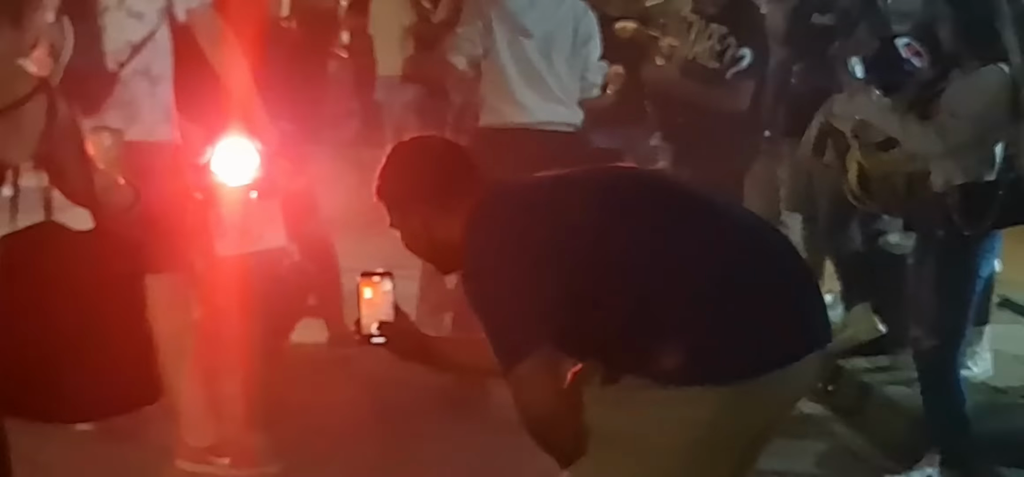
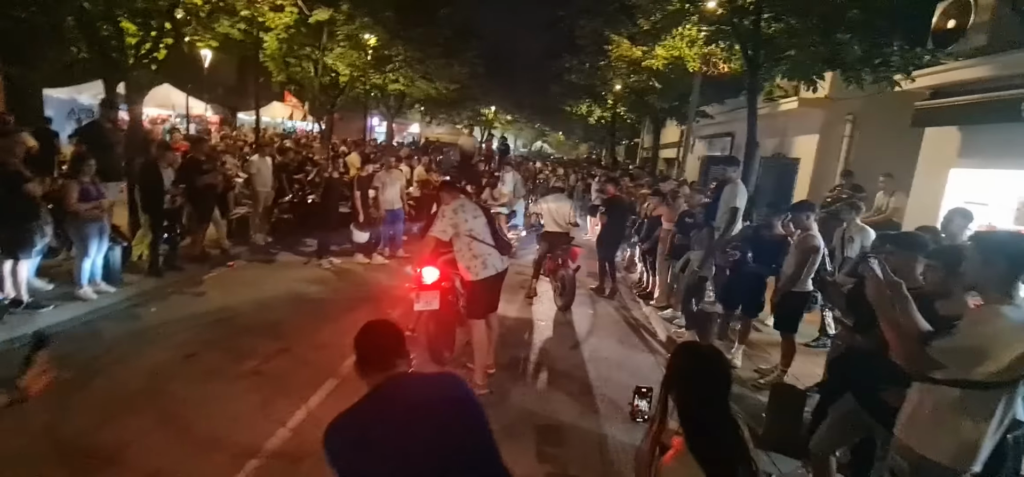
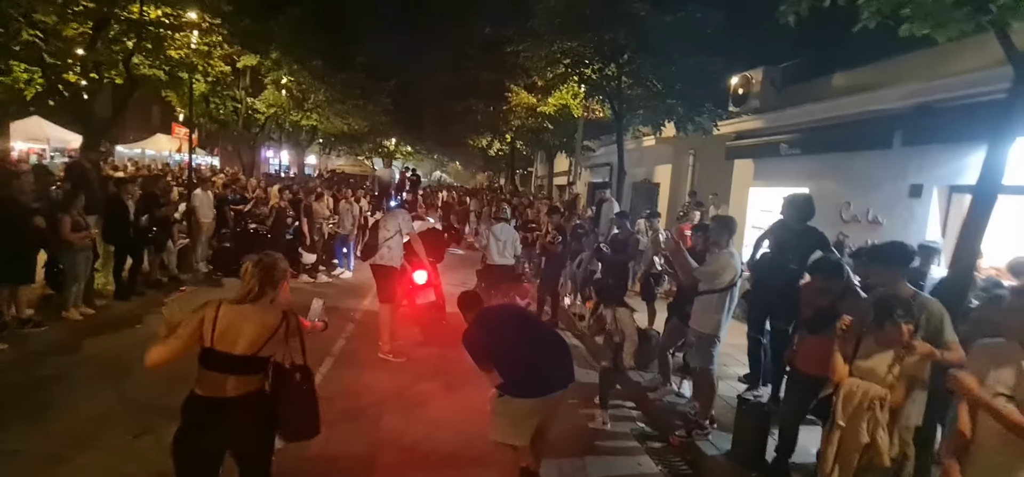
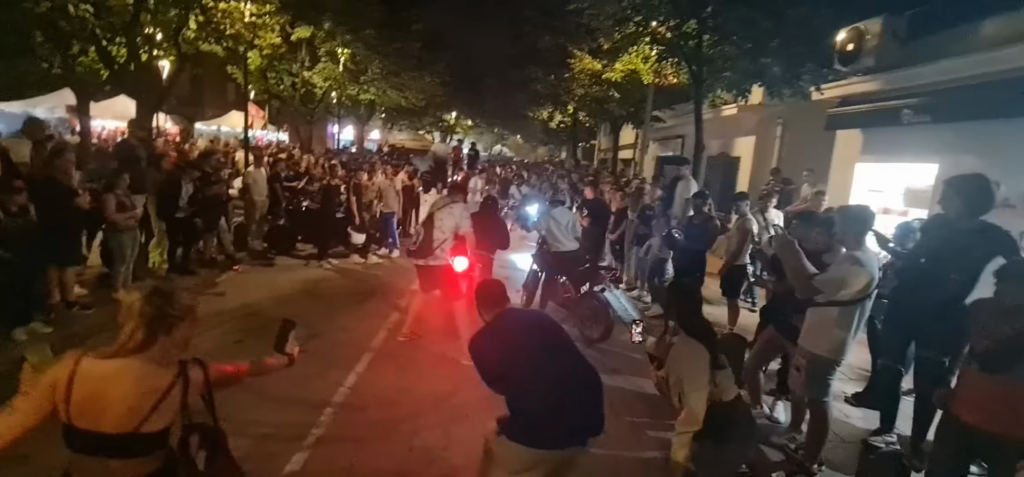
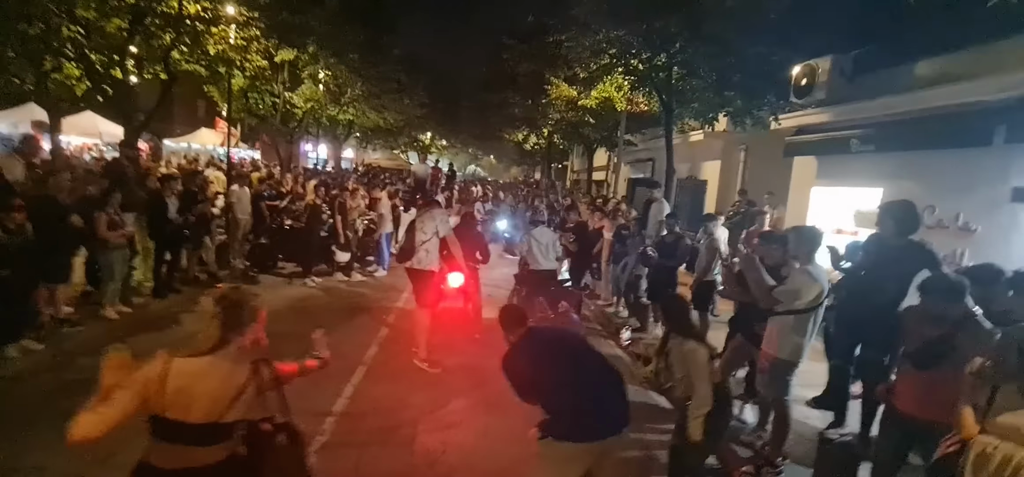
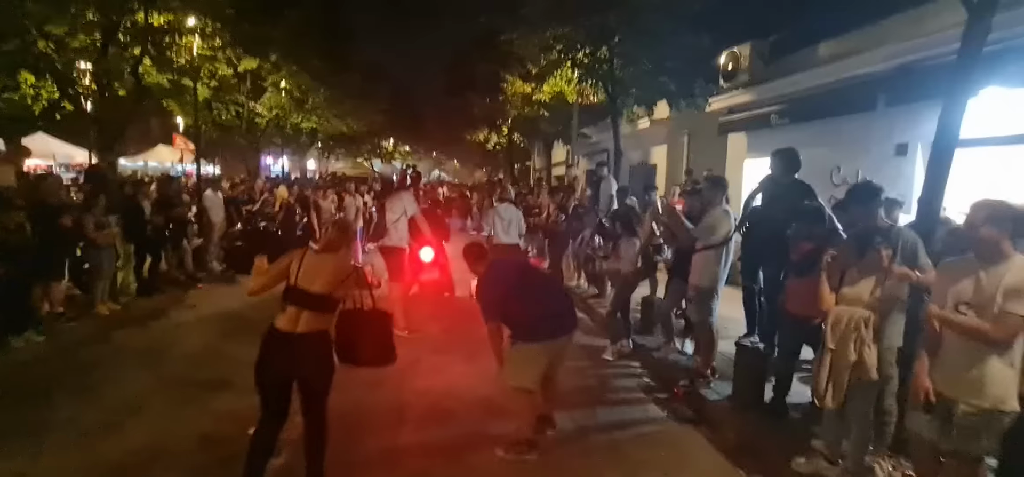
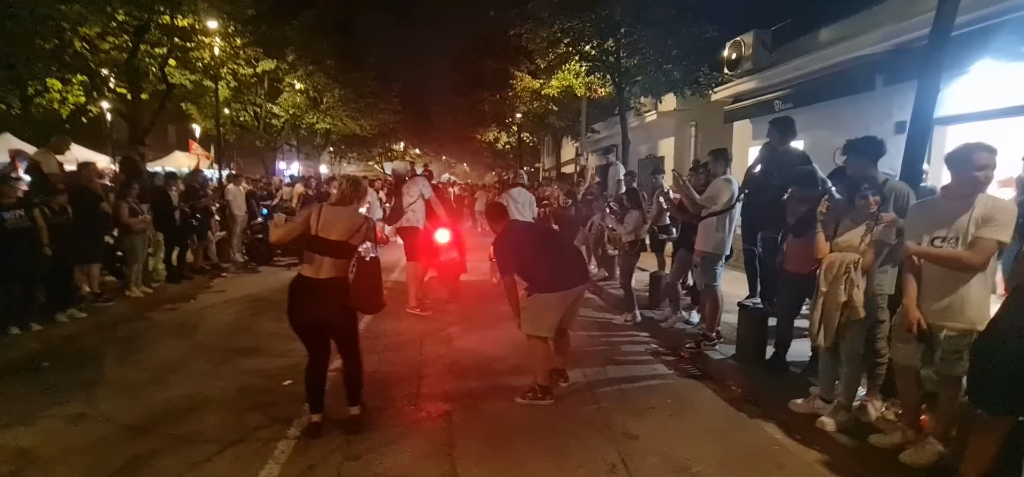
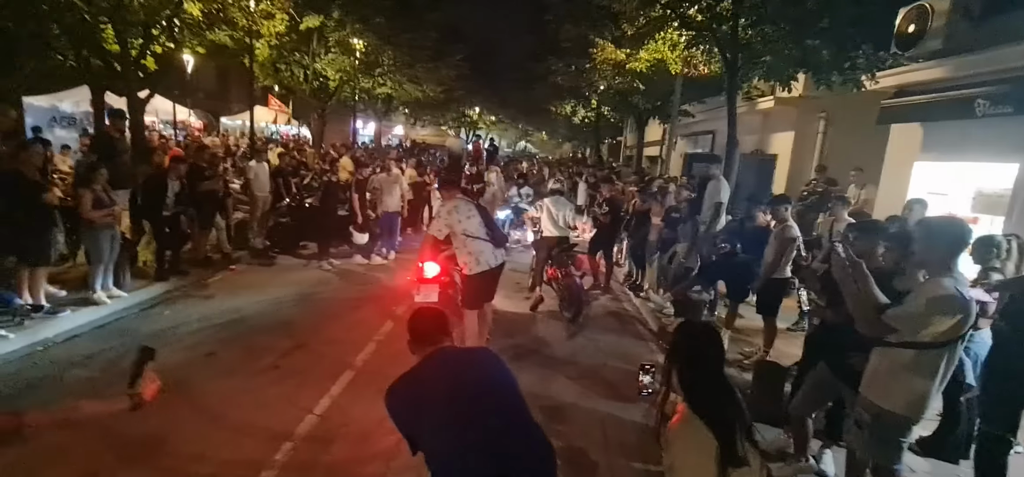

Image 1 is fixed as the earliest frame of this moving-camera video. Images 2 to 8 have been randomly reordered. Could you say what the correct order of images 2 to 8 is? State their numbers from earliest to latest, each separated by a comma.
7, 6, 3, 5, 4, 8, 2
